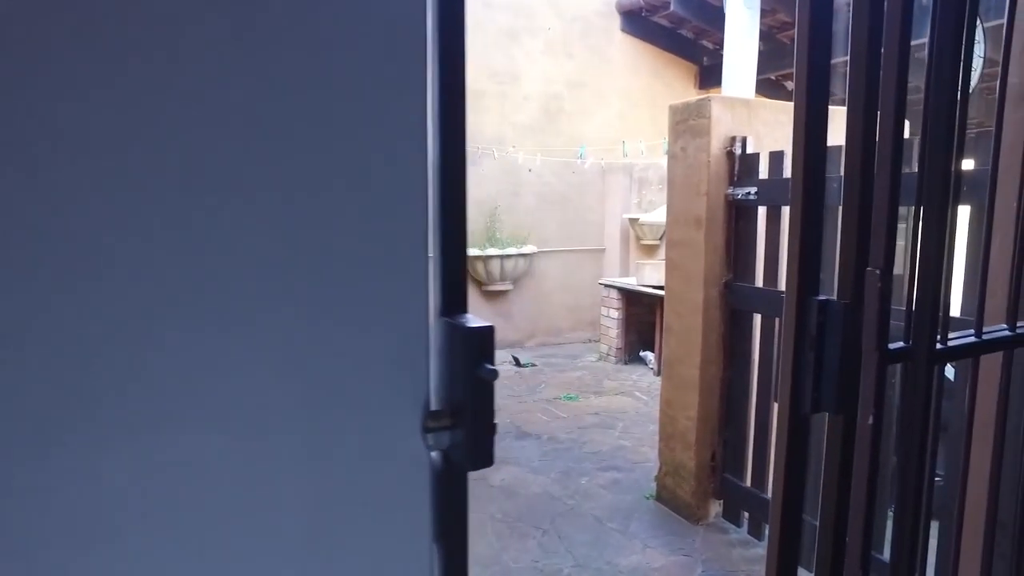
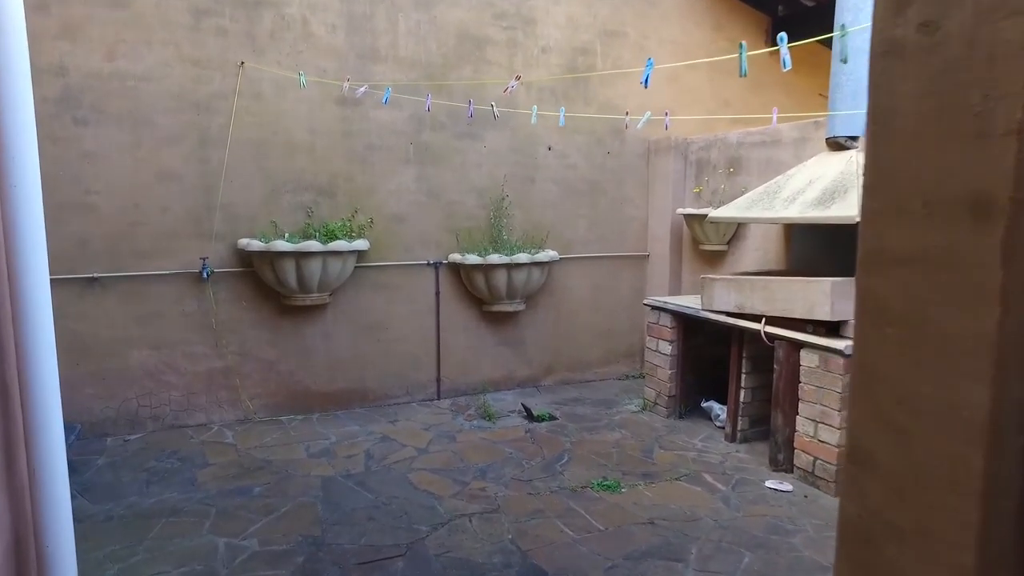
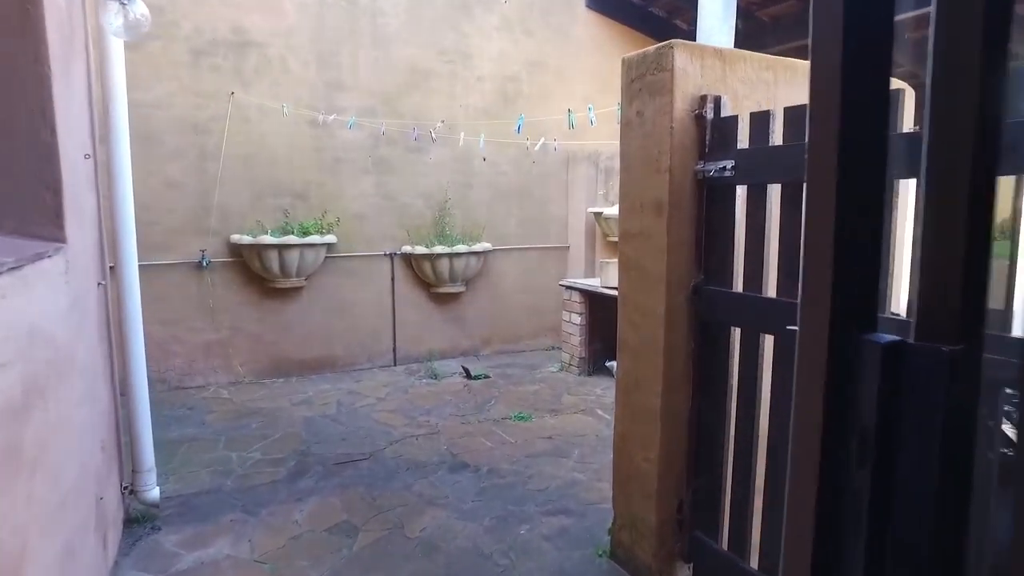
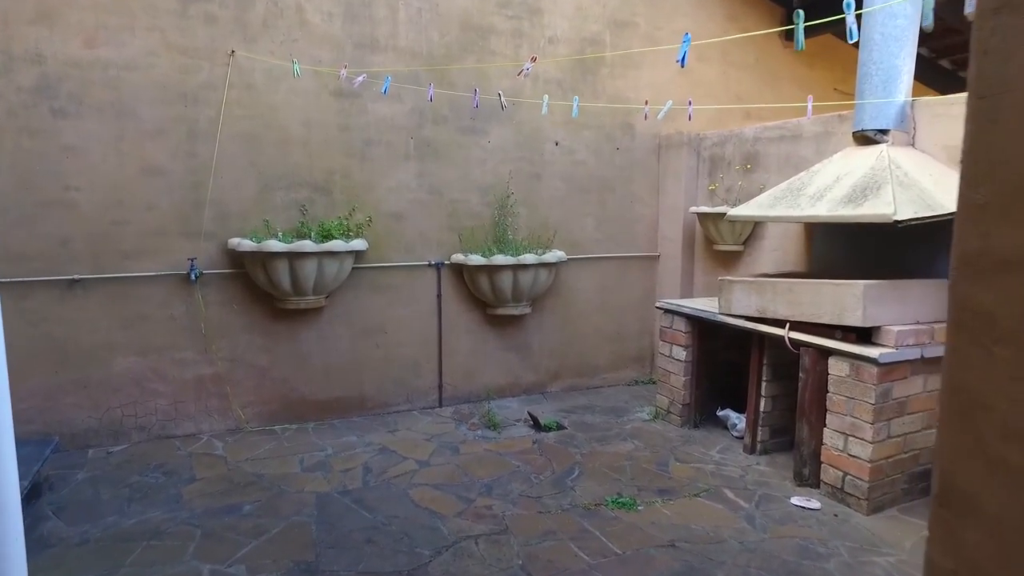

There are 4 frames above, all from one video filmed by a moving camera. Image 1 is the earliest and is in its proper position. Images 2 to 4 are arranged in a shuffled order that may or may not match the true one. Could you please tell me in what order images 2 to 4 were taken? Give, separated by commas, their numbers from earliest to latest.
3, 2, 4
